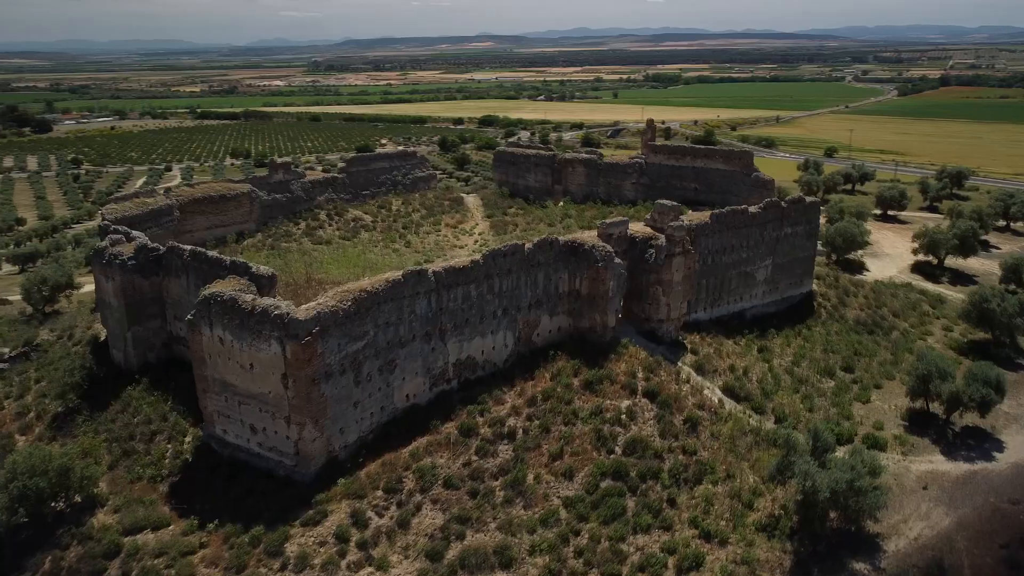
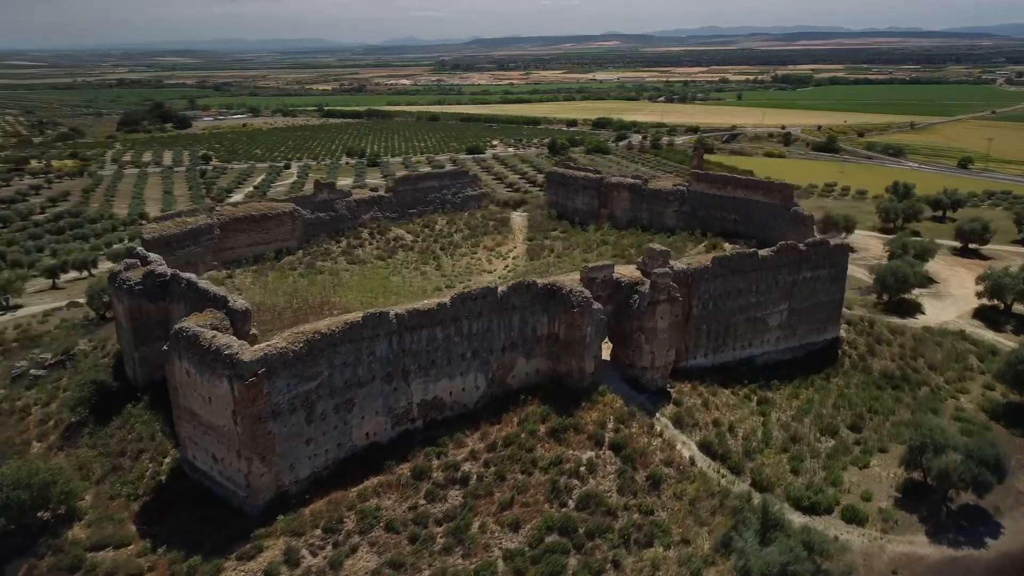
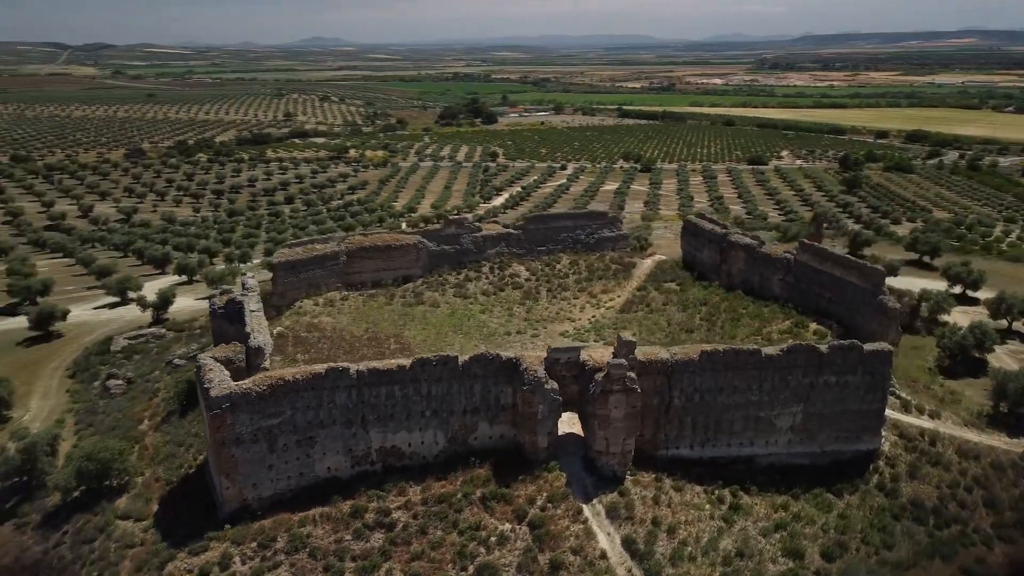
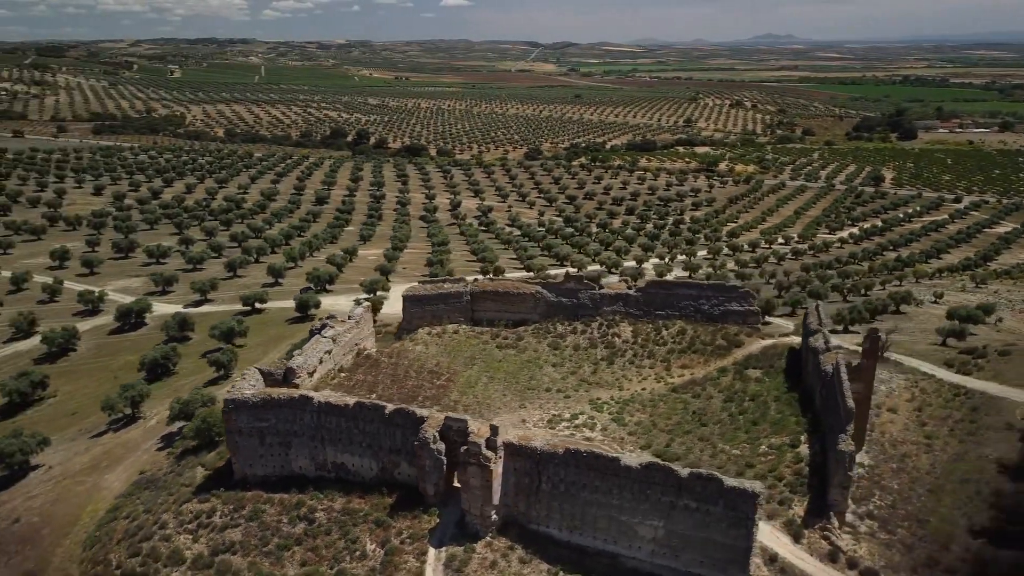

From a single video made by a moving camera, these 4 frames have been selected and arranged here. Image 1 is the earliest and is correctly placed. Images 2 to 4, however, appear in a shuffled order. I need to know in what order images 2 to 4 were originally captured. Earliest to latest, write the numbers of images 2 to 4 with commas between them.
2, 3, 4
